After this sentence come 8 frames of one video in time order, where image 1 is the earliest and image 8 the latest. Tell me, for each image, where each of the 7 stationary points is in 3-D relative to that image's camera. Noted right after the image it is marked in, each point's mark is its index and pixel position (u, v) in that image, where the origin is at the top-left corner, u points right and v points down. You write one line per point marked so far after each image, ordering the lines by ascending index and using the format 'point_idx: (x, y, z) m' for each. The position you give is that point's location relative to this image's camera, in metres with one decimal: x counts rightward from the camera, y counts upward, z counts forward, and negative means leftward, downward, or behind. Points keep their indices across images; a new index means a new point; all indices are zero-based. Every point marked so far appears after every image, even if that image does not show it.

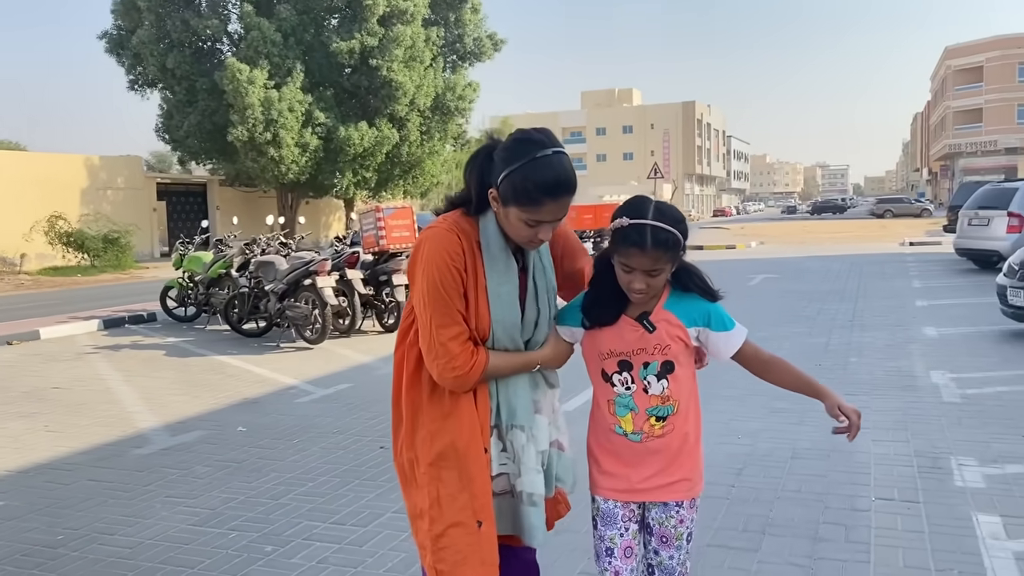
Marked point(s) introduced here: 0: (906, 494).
0: (+1.9, -1.0, +4.3) m
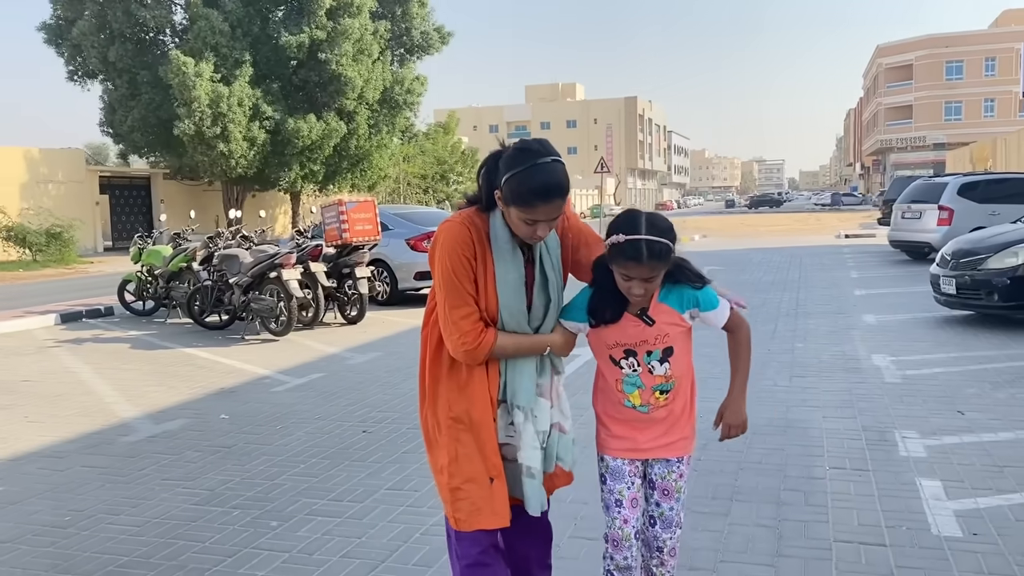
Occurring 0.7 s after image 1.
0: (+1.8, -0.9, +4.7) m
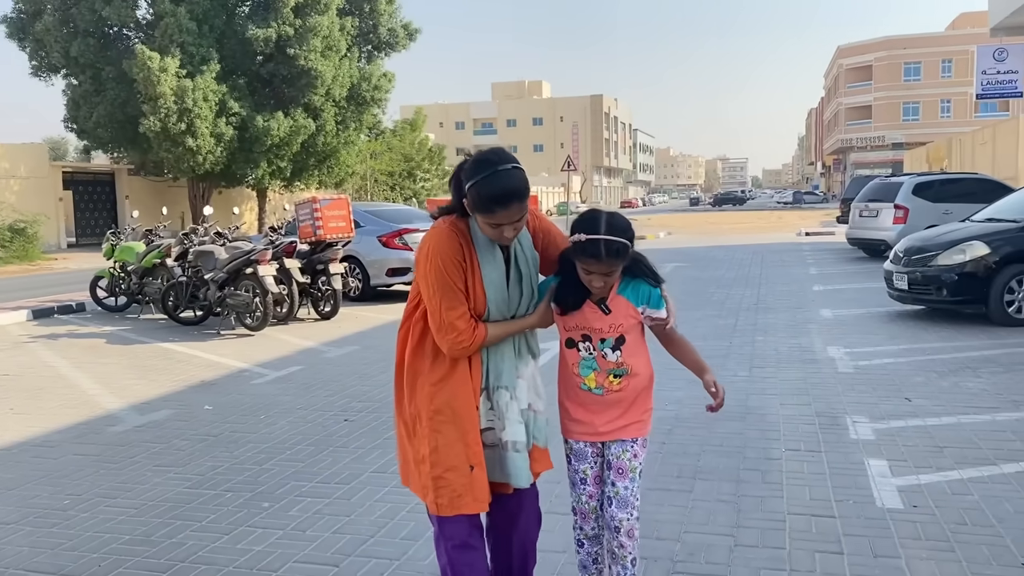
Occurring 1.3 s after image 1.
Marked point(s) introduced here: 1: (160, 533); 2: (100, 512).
0: (+1.7, -0.9, +5.0) m
1: (-1.5, -1.1, +3.9) m
2: (-1.9, -1.0, +4.2) m
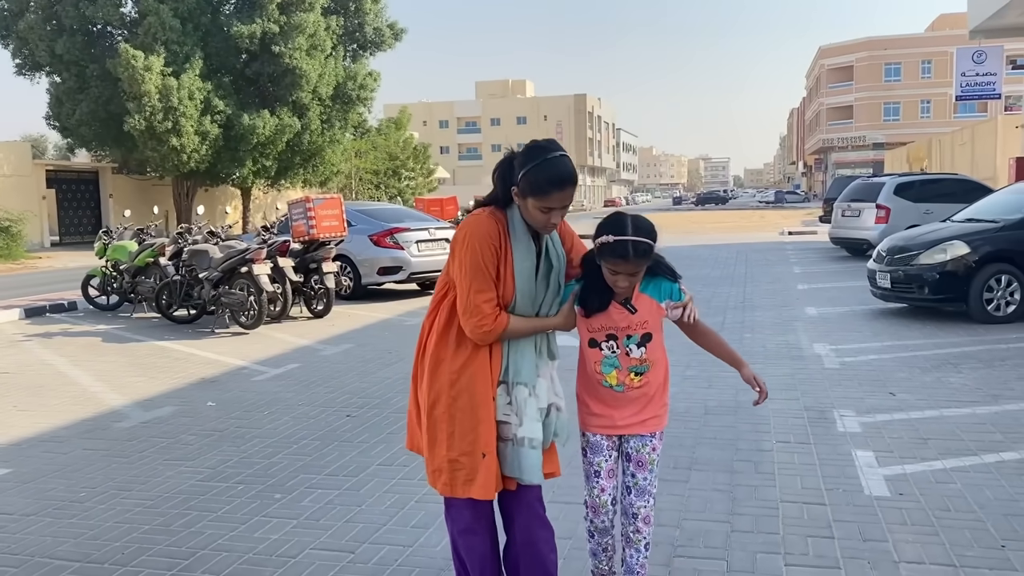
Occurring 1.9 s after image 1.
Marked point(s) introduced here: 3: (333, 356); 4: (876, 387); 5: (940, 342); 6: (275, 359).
0: (+1.7, -0.9, +5.2) m
1: (-1.5, -1.1, +4.0) m
2: (-1.9, -1.0, +4.3) m
3: (-1.7, -0.6, +8.3) m
4: (+2.7, -0.7, +6.5) m
5: (+4.0, -0.5, +8.3) m
6: (-2.2, -0.7, +8.2) m
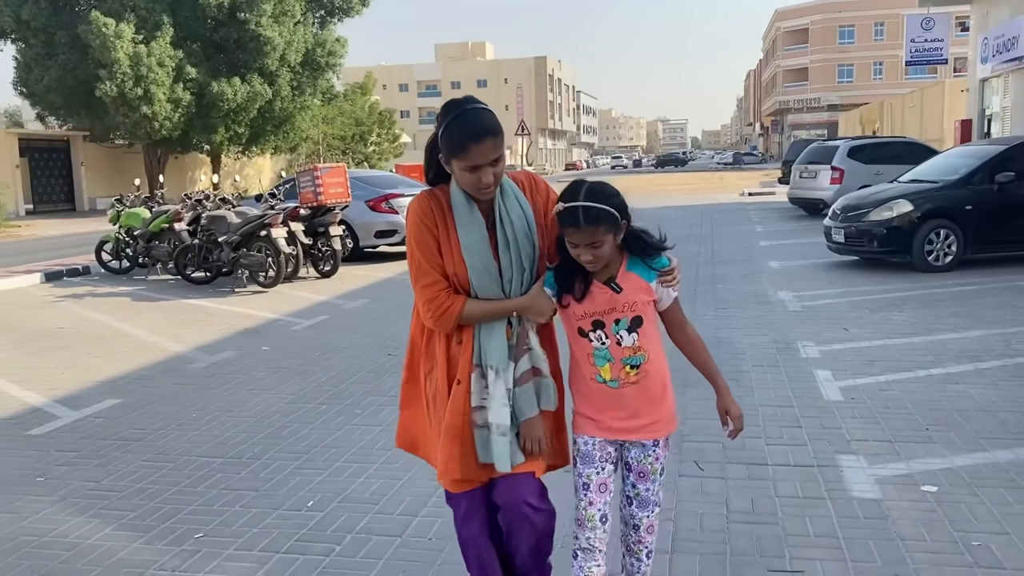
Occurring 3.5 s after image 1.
0: (+1.9, -0.5, +6.4) m
1: (-1.3, -0.8, +5.0) m
2: (-1.7, -0.8, +5.3) m
3: (-1.7, -0.2, +9.3) m
4: (+2.8, -0.3, +7.7) m
5: (+4.0, 0.0, +9.5) m
6: (-2.1, -0.3, +9.1) m
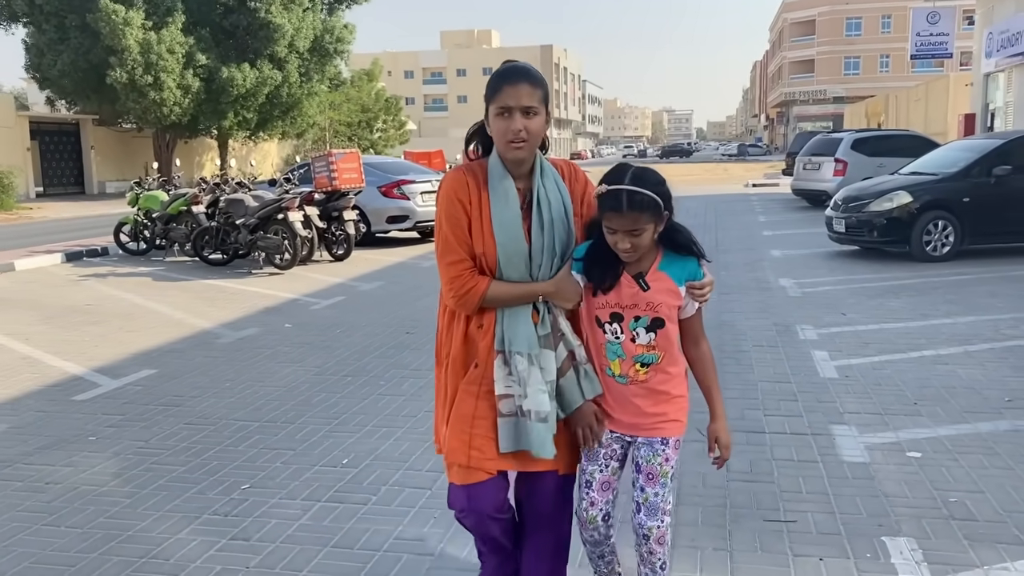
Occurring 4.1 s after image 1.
0: (+1.9, -0.4, +6.7) m
1: (-1.2, -0.7, +5.4) m
2: (-1.6, -0.6, +5.6) m
3: (-1.5, 0.0, +9.7) m
4: (+2.9, -0.2, +8.0) m
5: (+4.1, +0.1, +9.9) m
6: (-2.0, -0.1, +9.5) m
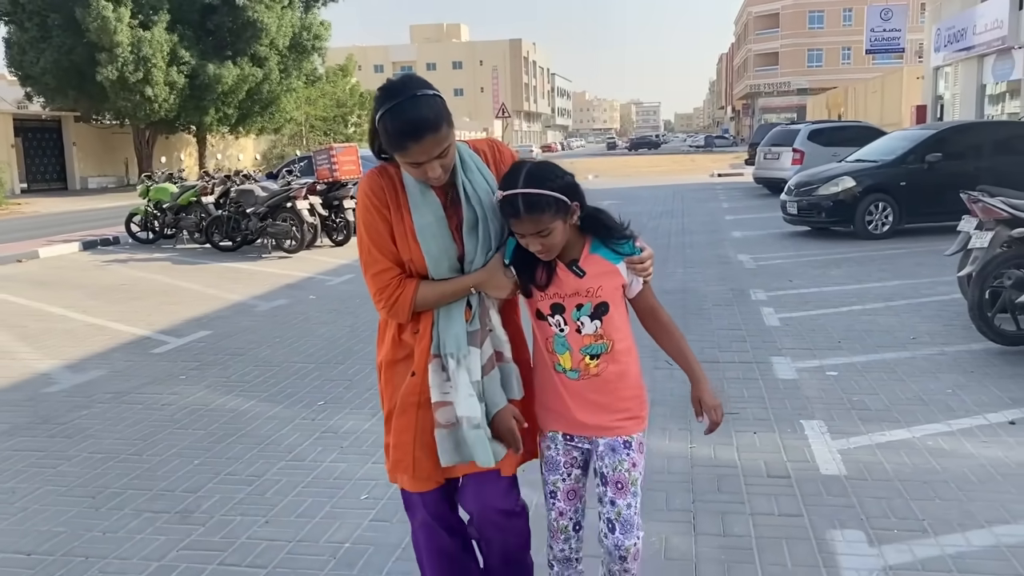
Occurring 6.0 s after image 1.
0: (+1.9, -0.1, +8.0) m
1: (-1.2, -0.4, +6.5) m
2: (-1.6, -0.4, +6.8) m
3: (-1.7, +0.2, +10.8) m
4: (+2.8, +0.1, +9.3) m
5: (+4.0, +0.5, +11.2) m
6: (-2.1, +0.2, +10.6) m
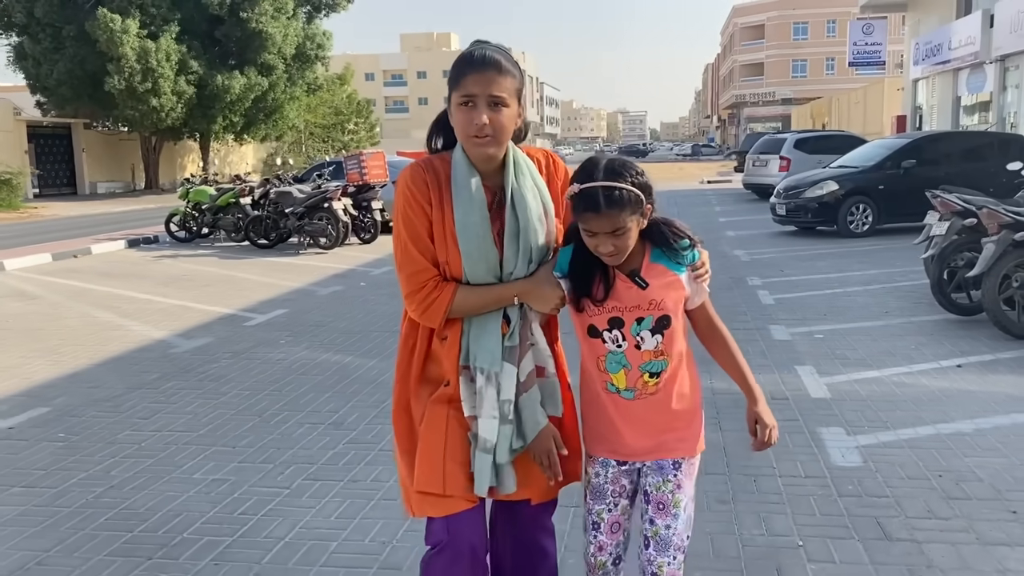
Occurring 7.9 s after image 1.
0: (+2.2, 0.0, +9.2) m
1: (-0.8, -0.3, +7.7) m
2: (-1.3, -0.3, +8.0) m
3: (-1.4, +0.3, +12.0) m
4: (+3.1, +0.2, +10.6) m
5: (+4.2, +0.6, +12.5) m
6: (-1.9, +0.3, +11.8) m
